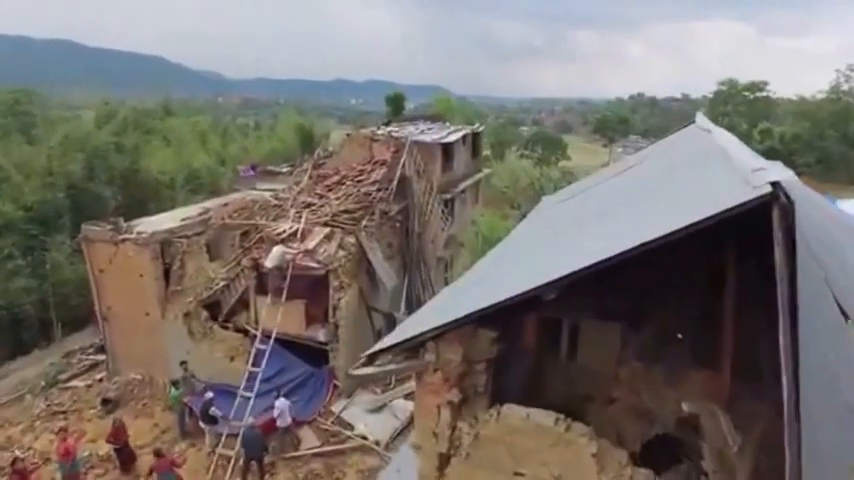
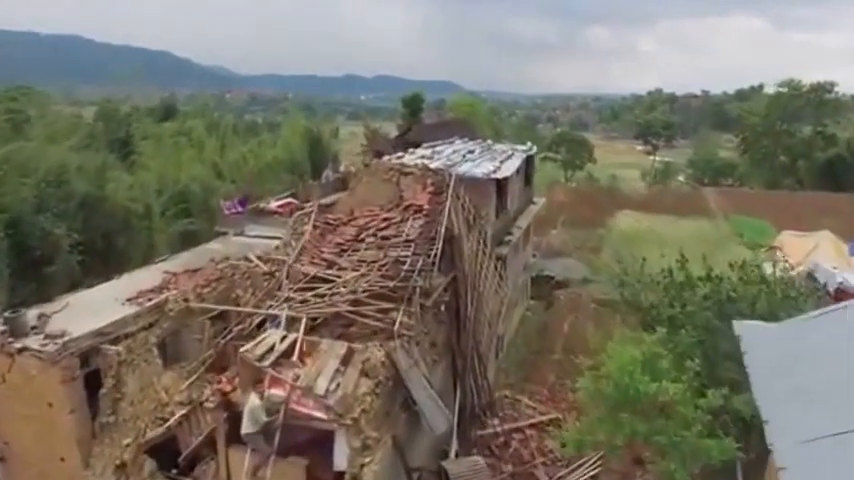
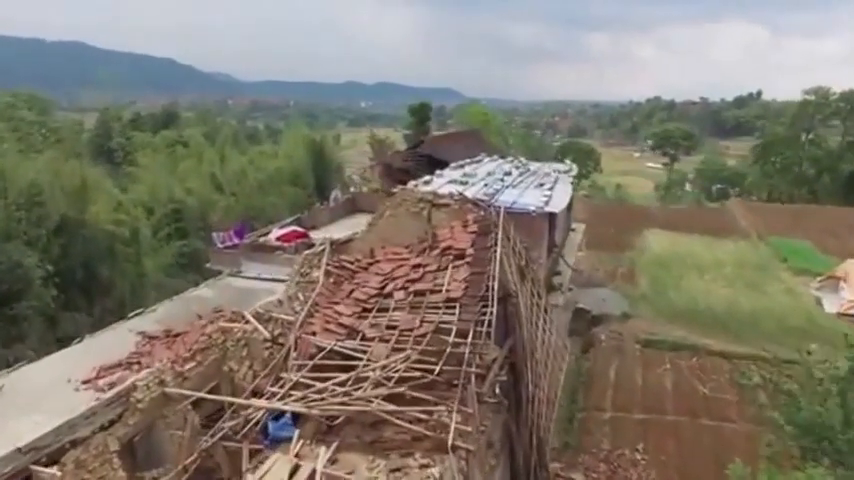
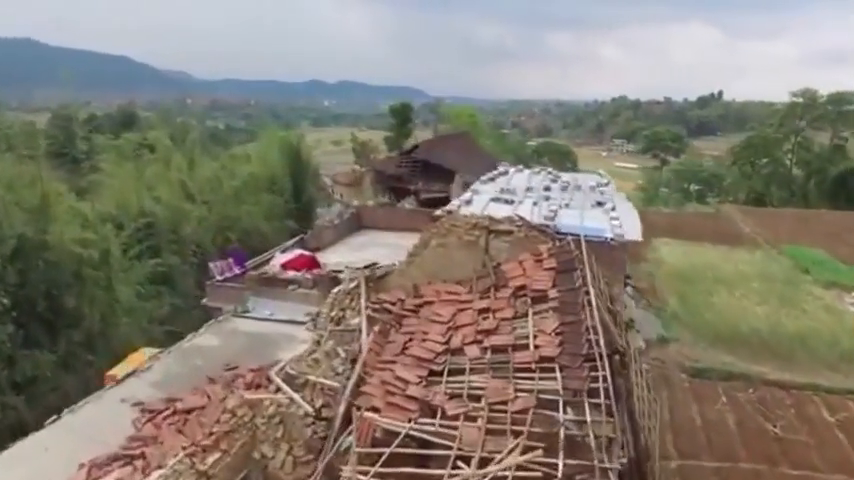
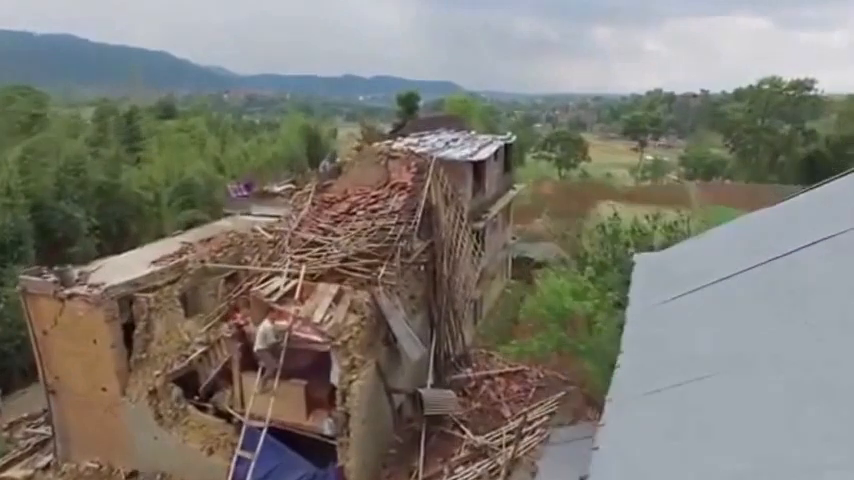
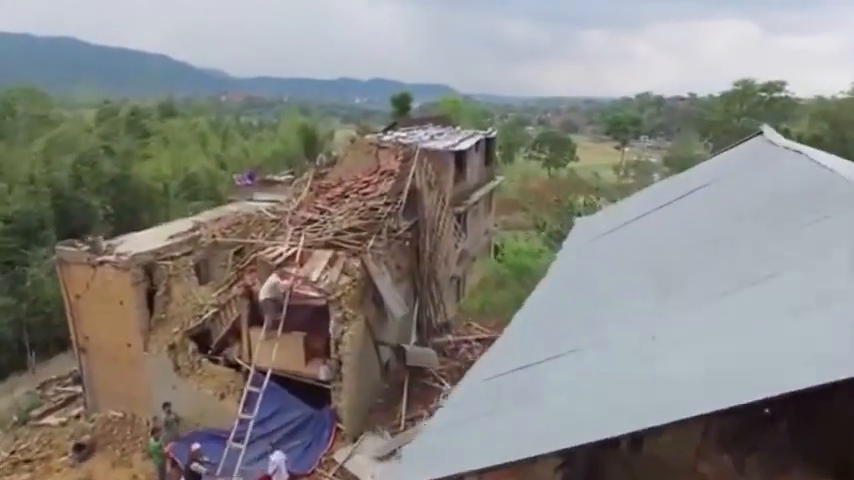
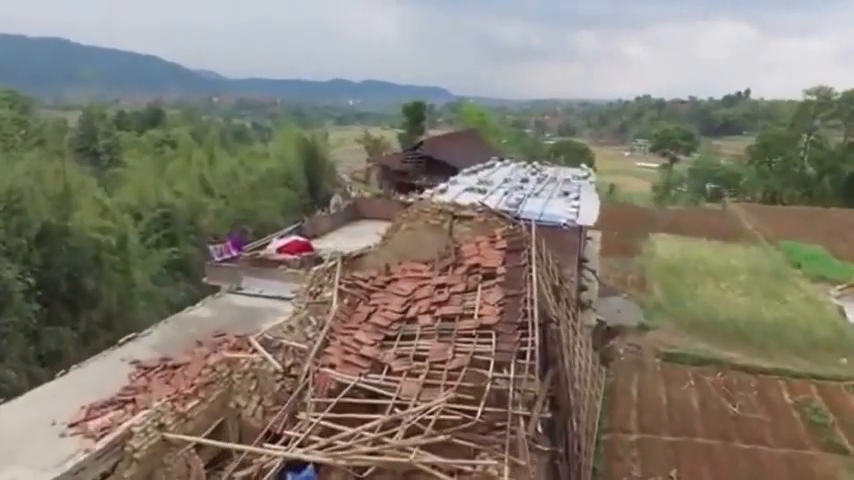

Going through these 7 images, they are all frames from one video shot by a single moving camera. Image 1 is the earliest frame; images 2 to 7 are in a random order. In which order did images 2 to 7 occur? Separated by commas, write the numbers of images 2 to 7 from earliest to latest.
6, 5, 2, 3, 7, 4
